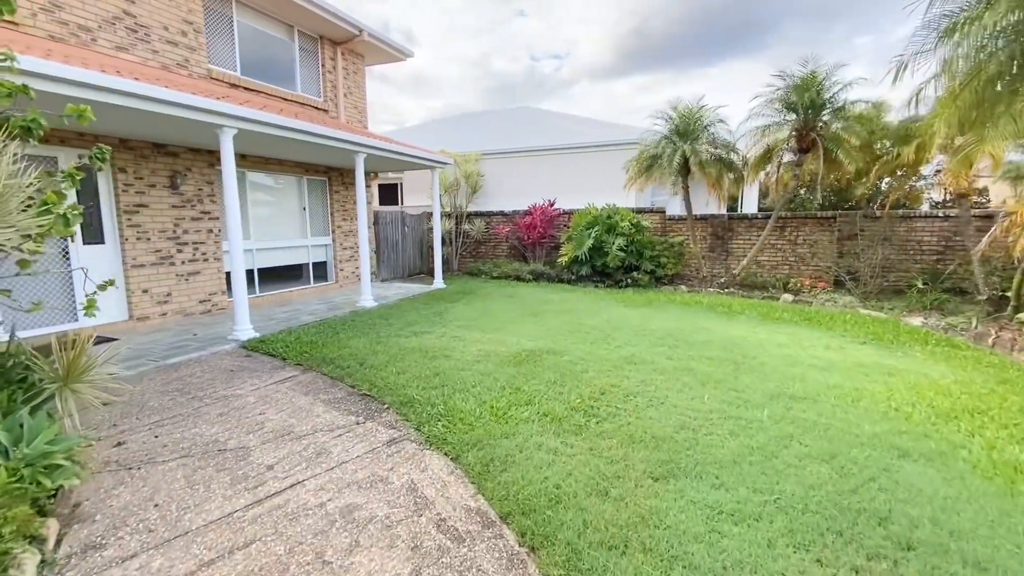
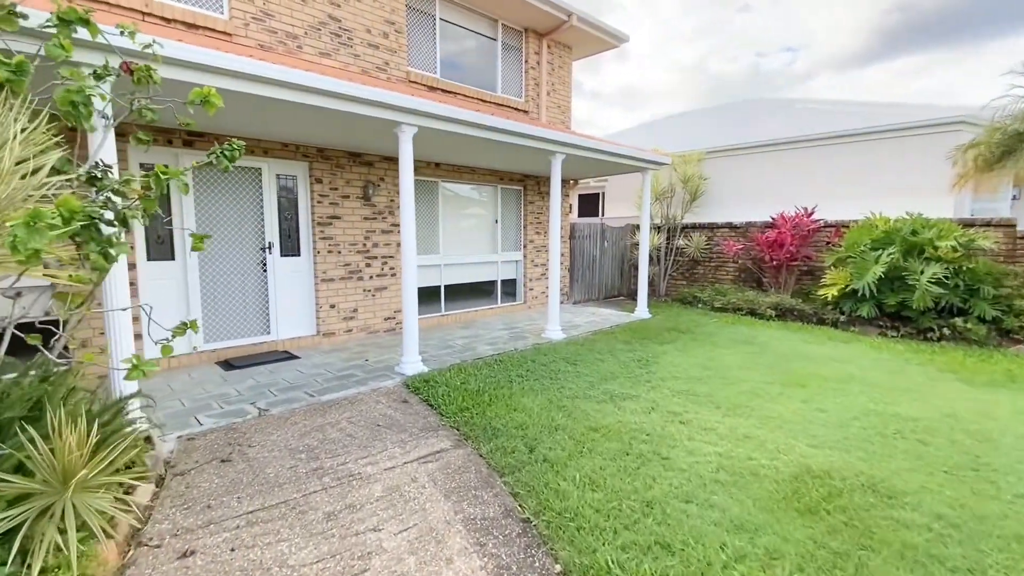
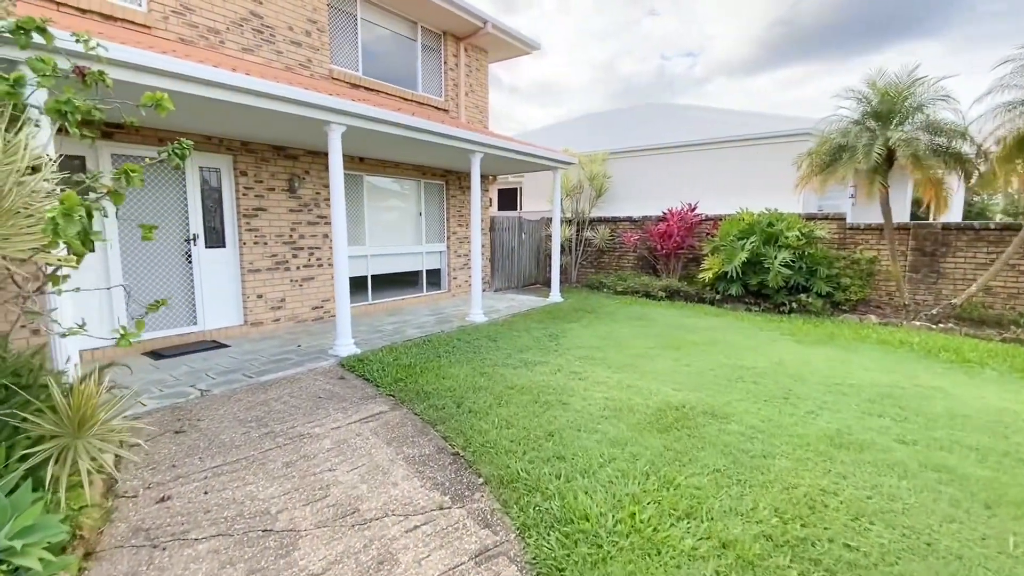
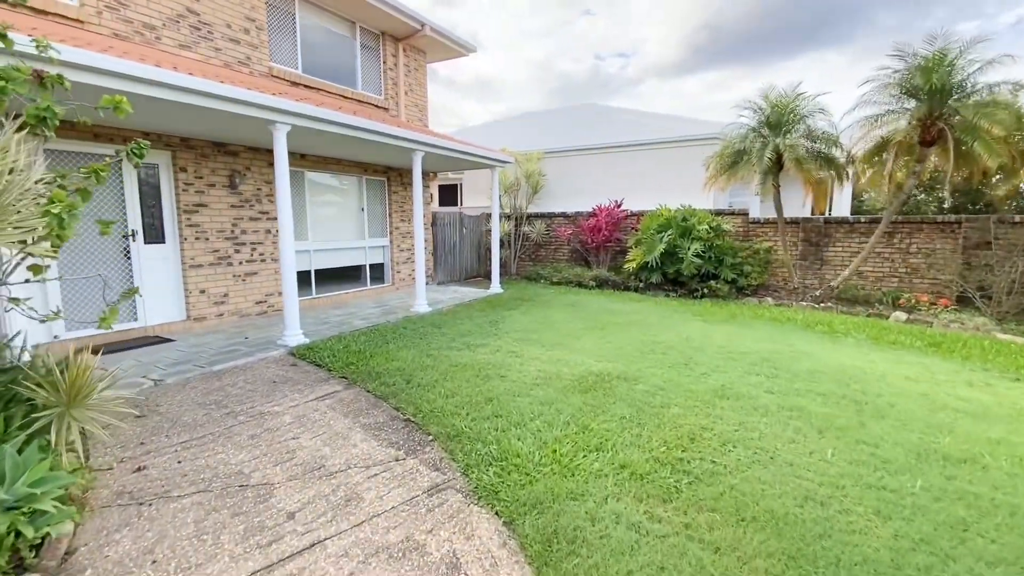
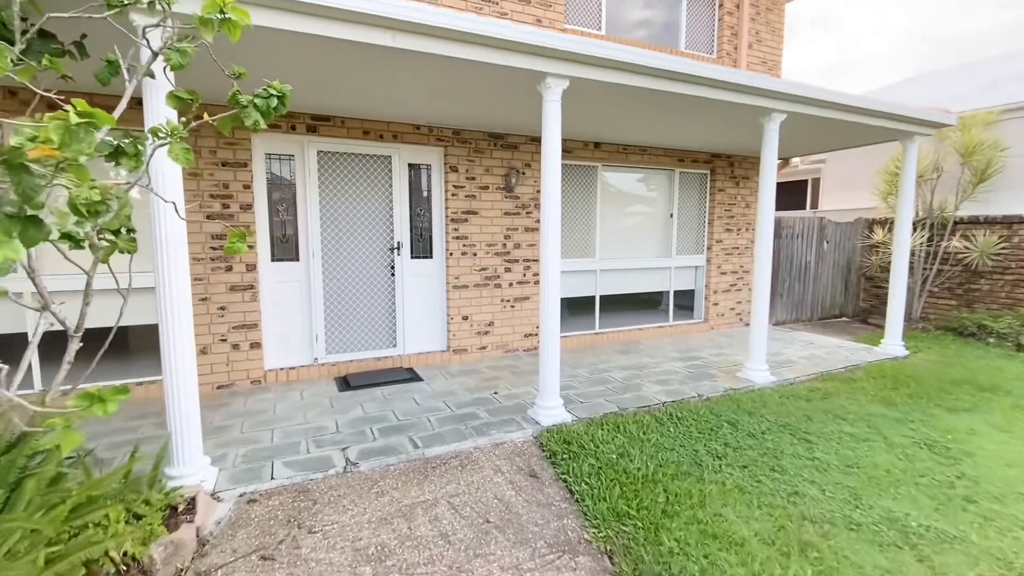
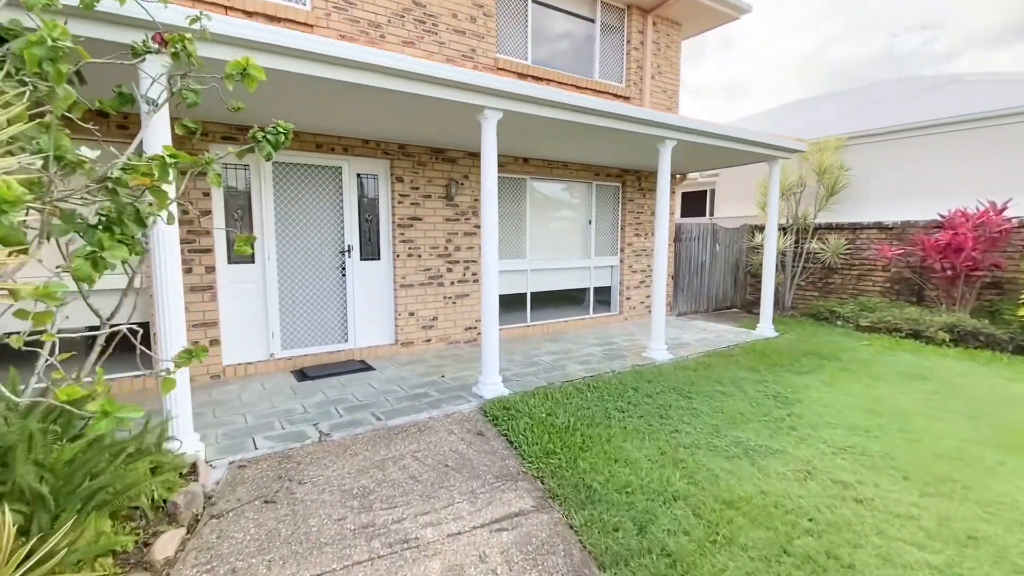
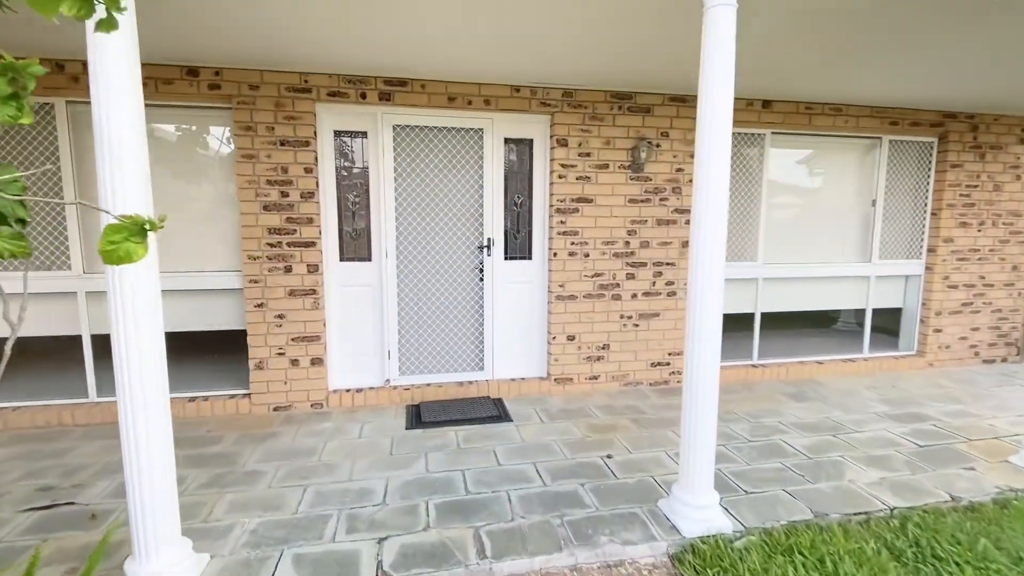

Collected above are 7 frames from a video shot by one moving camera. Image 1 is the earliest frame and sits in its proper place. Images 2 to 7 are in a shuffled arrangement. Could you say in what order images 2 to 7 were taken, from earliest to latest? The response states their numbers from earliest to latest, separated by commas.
4, 3, 2, 6, 5, 7
